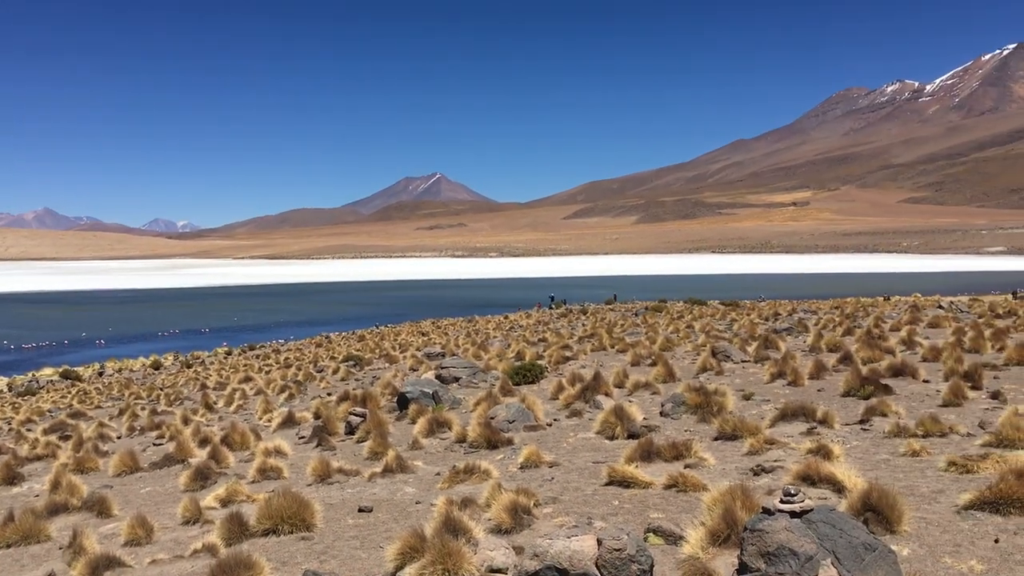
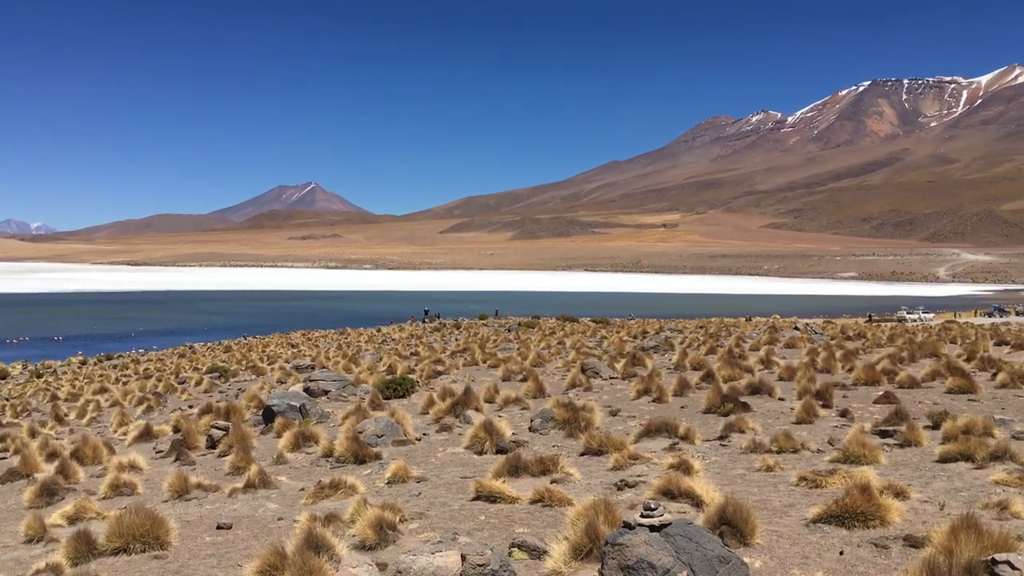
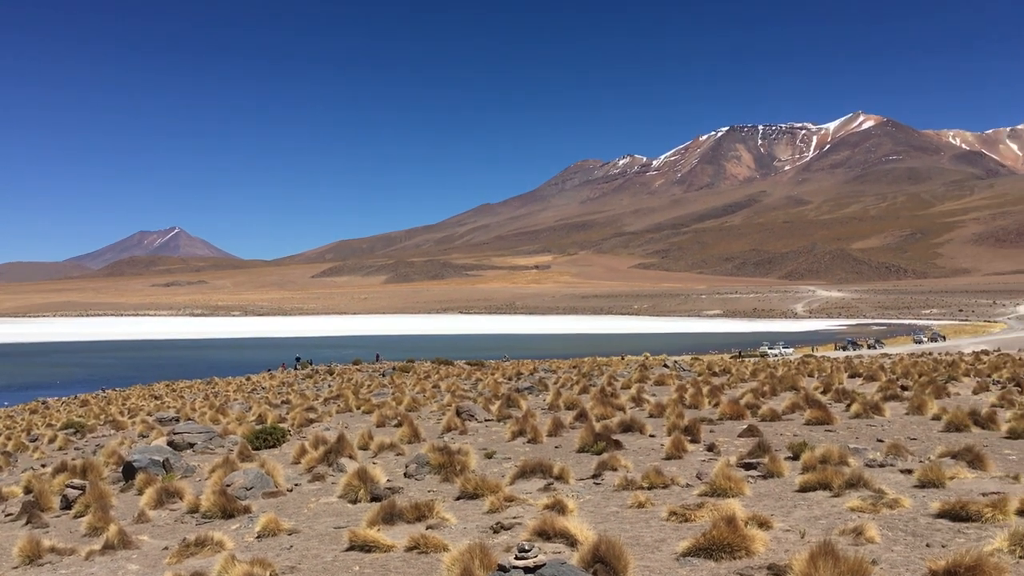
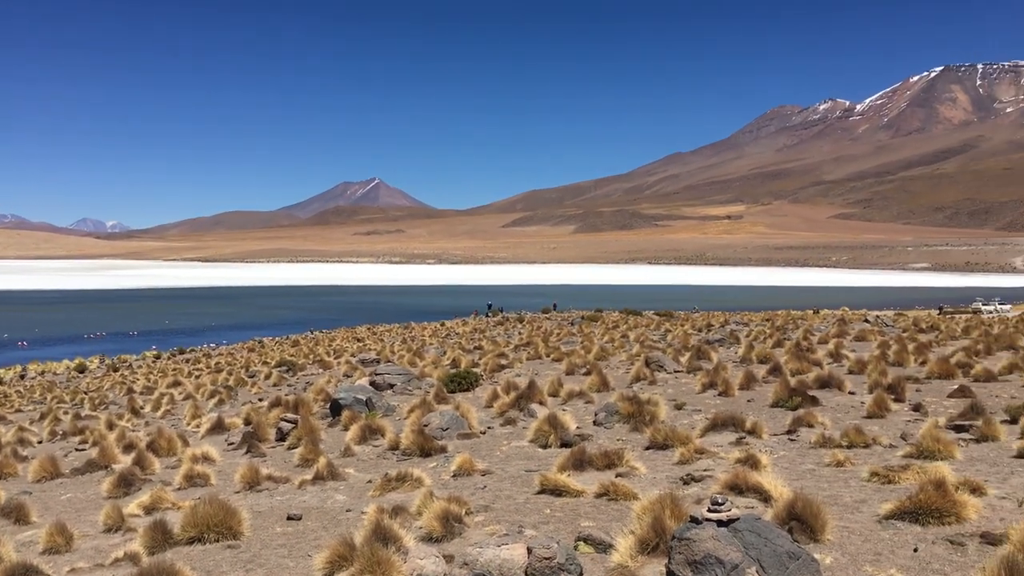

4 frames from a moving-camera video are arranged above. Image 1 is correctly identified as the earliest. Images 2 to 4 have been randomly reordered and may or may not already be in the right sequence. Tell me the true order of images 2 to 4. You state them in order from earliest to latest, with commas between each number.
4, 2, 3
